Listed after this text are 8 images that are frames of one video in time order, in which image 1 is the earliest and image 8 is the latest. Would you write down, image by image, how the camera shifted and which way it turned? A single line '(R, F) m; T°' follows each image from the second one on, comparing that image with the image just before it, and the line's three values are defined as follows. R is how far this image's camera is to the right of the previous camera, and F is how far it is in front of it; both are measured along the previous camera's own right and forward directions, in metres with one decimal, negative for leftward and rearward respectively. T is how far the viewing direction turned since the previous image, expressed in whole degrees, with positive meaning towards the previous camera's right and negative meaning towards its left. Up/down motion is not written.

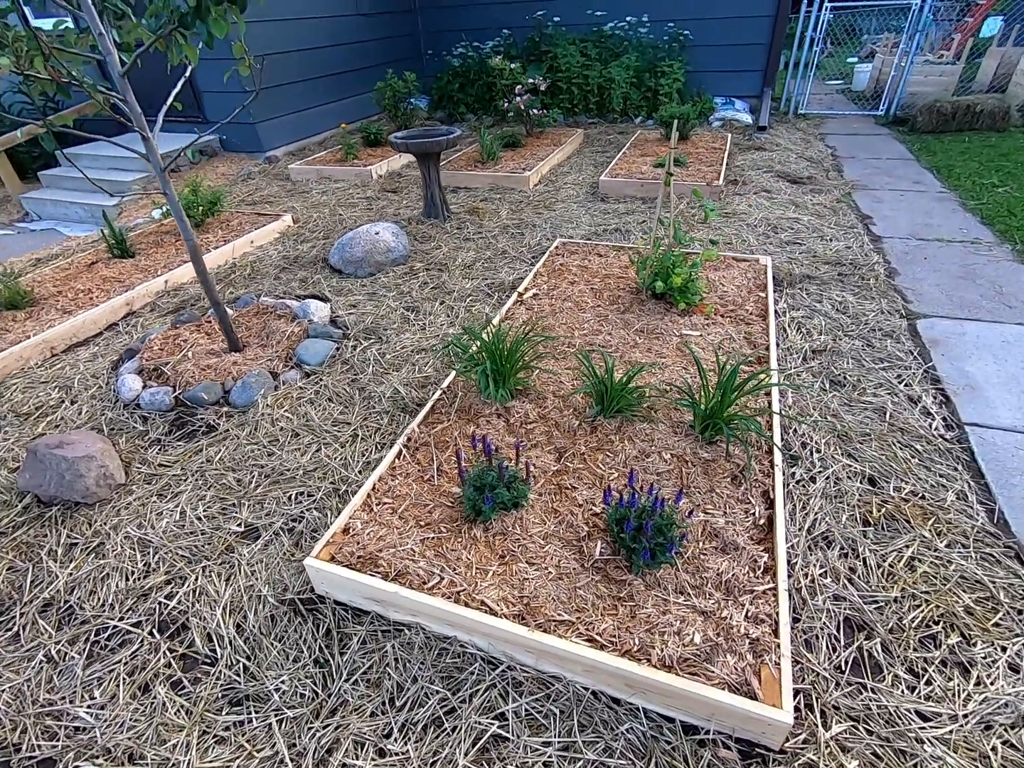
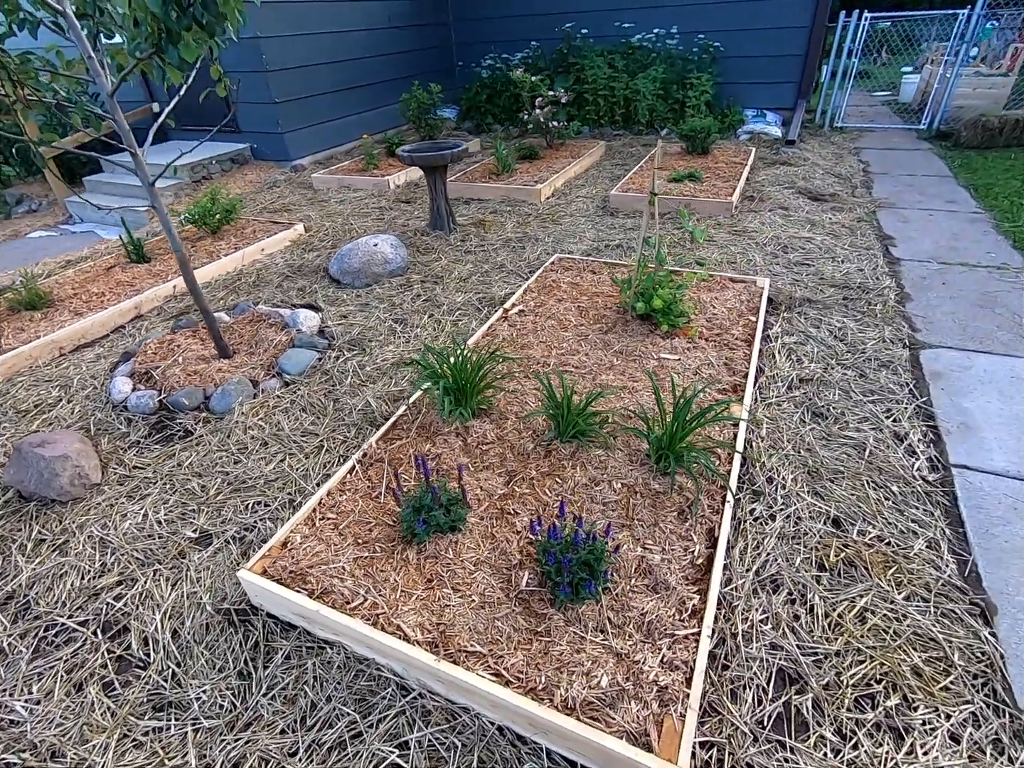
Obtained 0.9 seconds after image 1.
(+0.3, 0.0) m; -4°
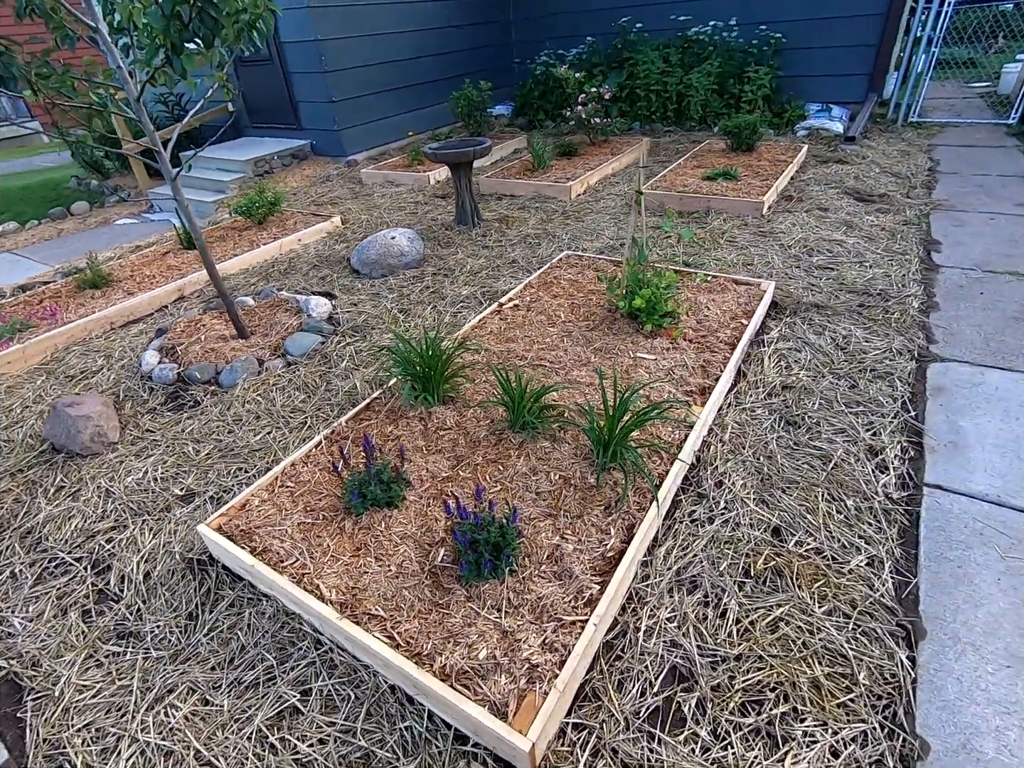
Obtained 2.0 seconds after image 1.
(+0.4, -0.1) m; -7°
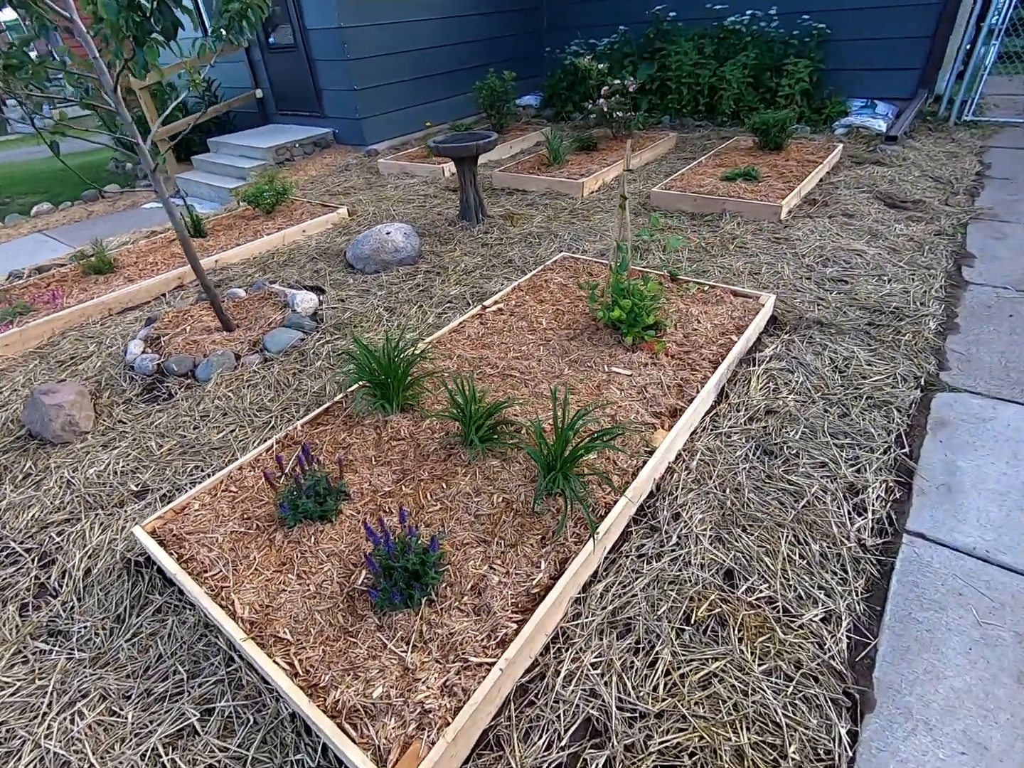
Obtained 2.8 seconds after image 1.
(+0.3, +0.1) m; -4°
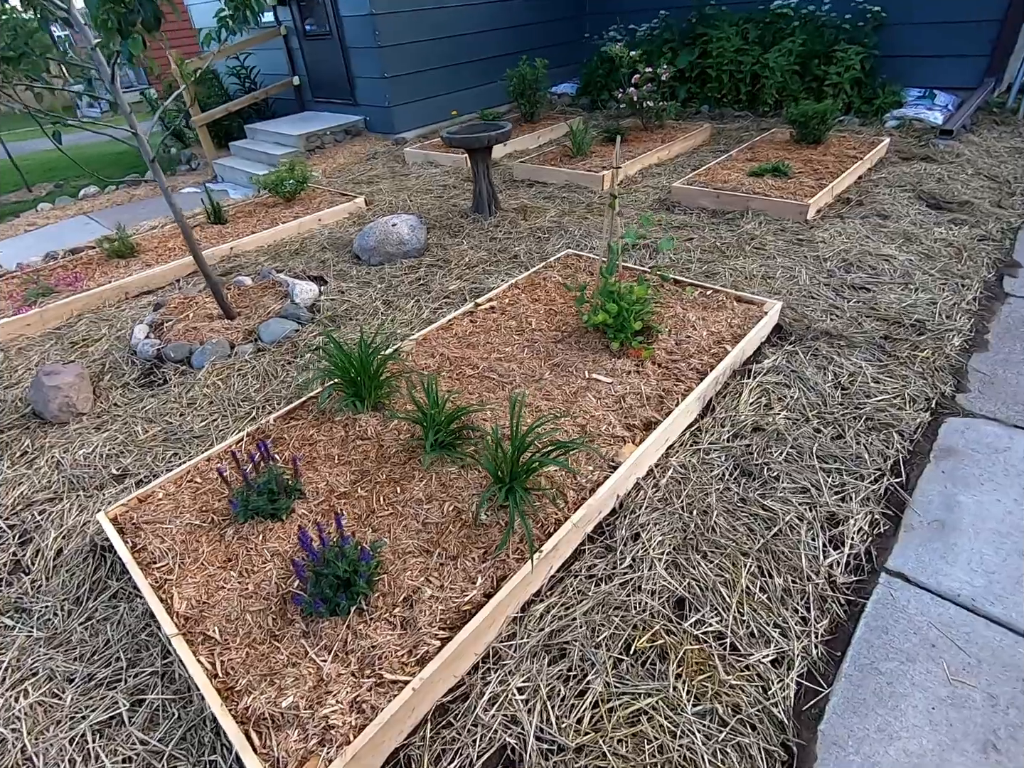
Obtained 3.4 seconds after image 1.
(+0.3, +0.1) m; -4°
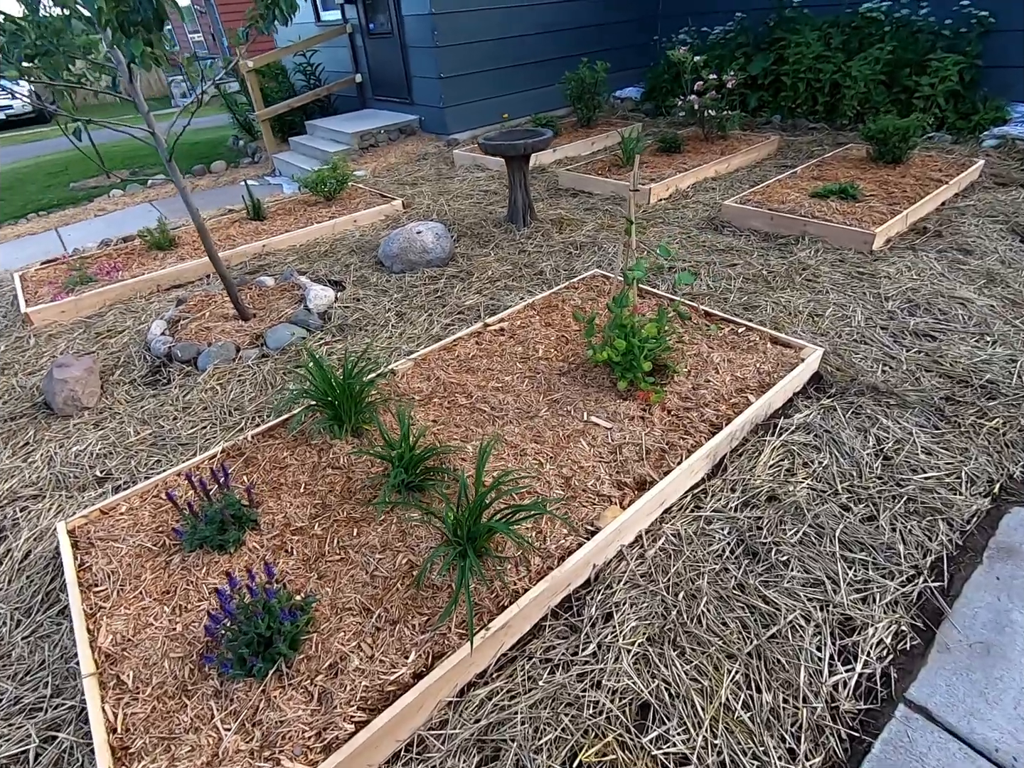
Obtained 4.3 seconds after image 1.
(+0.2, +0.2) m; -6°
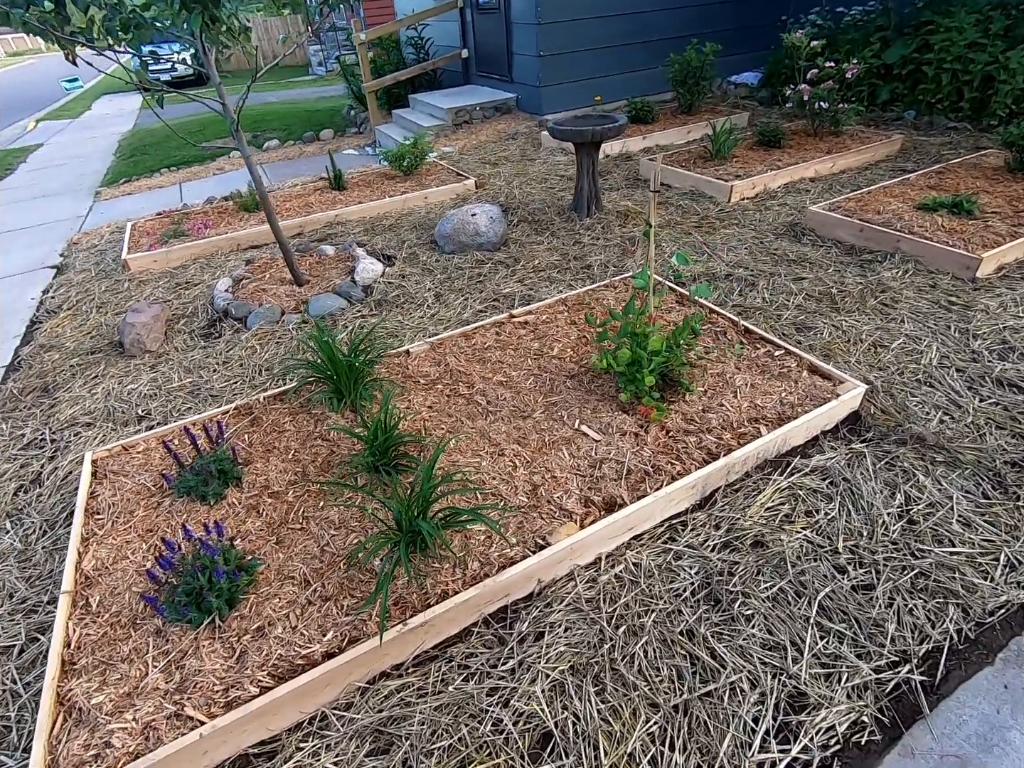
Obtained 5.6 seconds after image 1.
(+0.4, +0.1) m; -9°
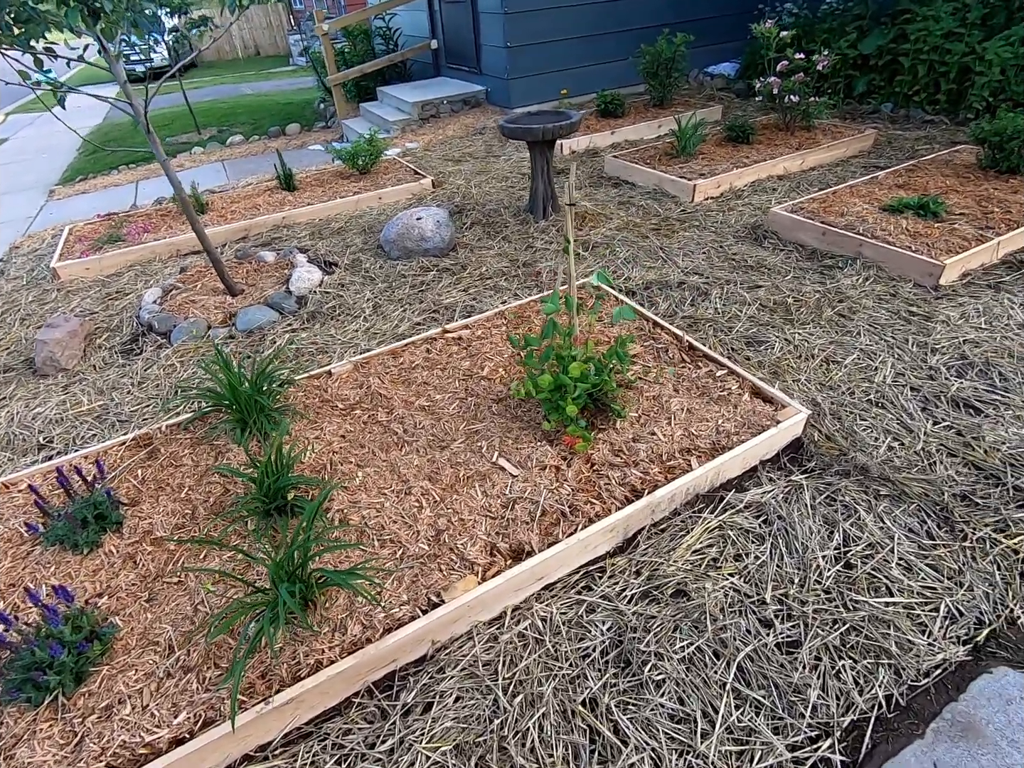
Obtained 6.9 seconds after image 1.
(+0.3, +0.2) m; +1°
